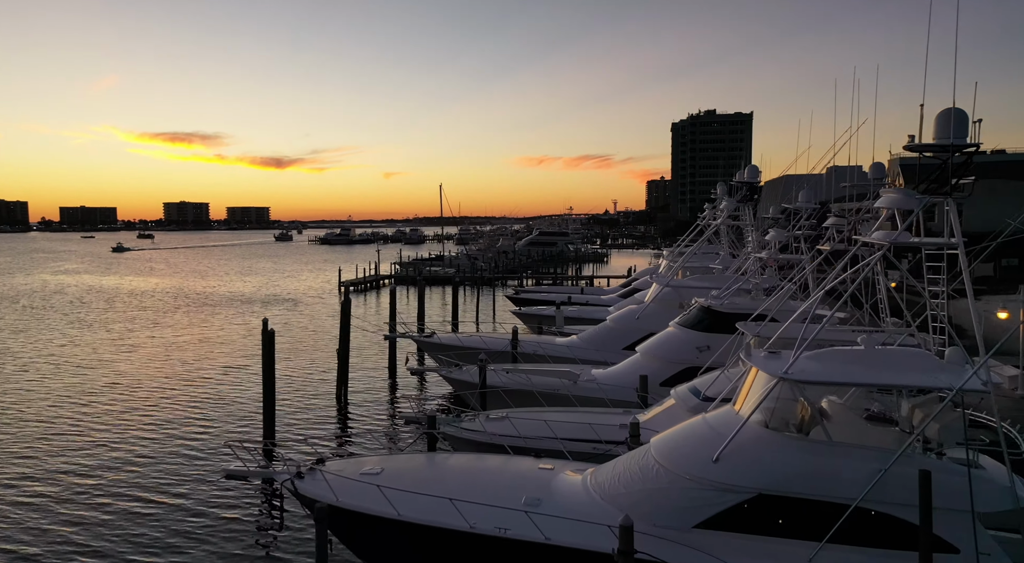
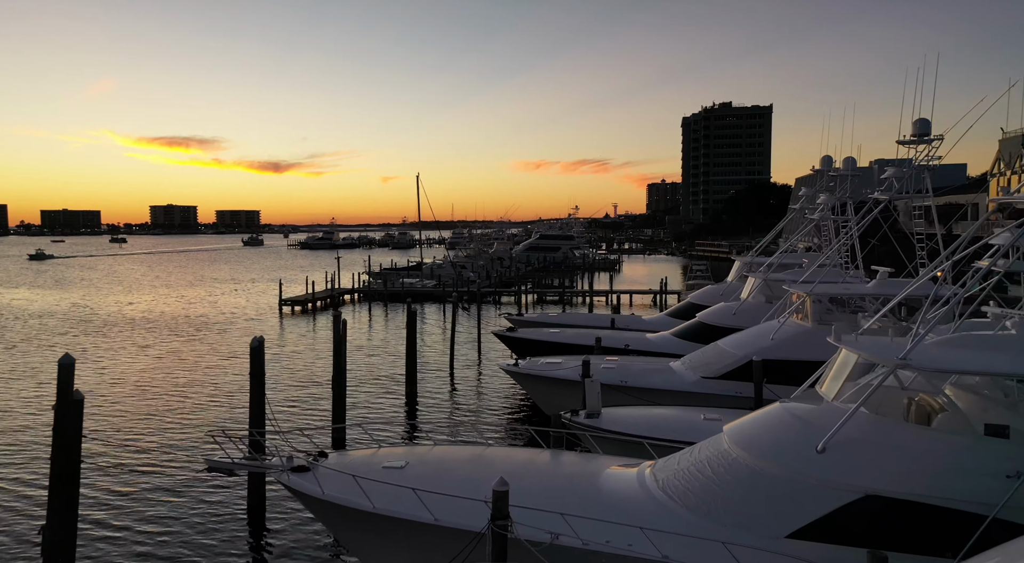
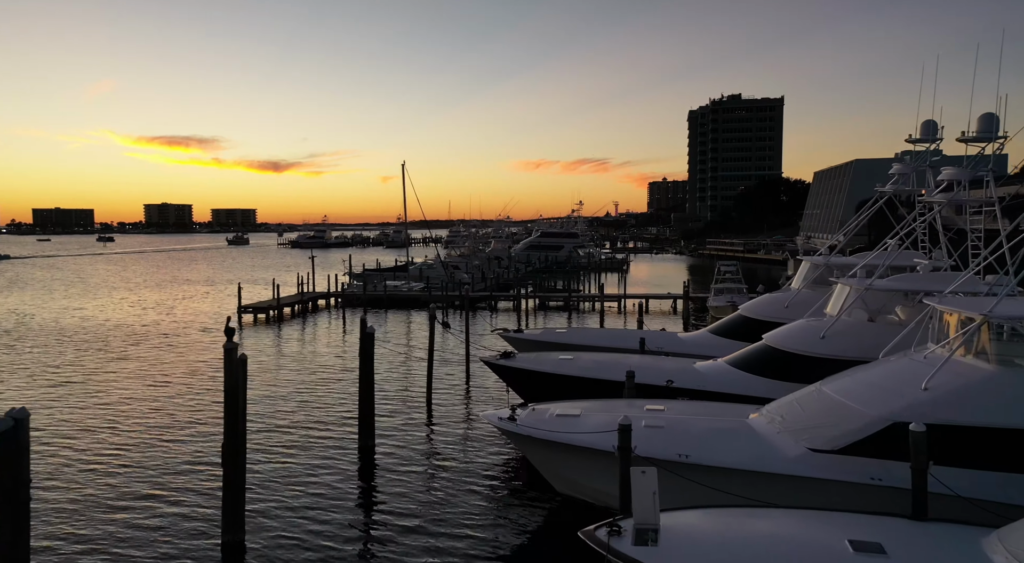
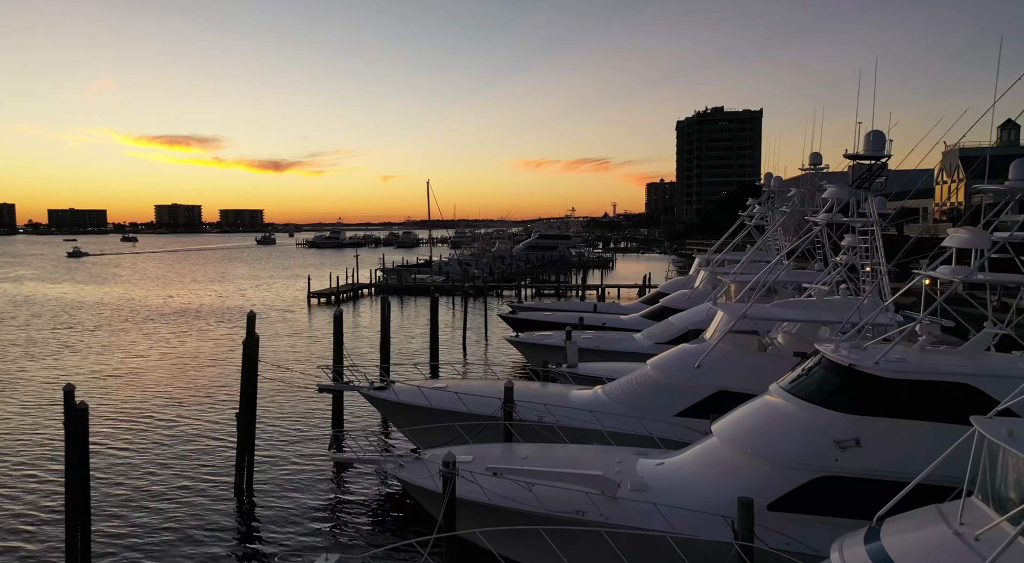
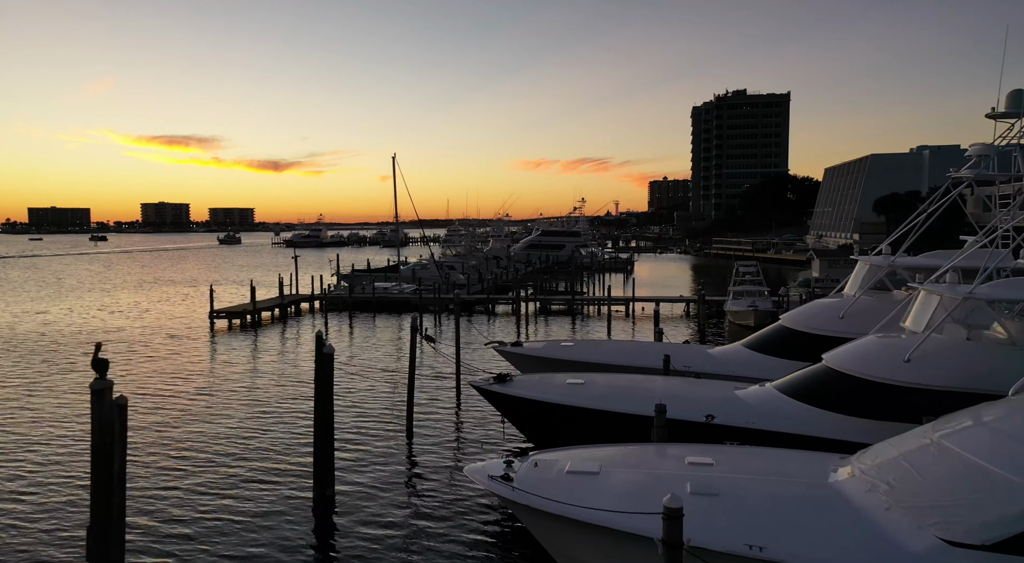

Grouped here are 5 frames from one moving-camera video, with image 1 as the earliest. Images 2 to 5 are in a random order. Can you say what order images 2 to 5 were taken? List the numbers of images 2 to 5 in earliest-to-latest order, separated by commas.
4, 2, 3, 5
